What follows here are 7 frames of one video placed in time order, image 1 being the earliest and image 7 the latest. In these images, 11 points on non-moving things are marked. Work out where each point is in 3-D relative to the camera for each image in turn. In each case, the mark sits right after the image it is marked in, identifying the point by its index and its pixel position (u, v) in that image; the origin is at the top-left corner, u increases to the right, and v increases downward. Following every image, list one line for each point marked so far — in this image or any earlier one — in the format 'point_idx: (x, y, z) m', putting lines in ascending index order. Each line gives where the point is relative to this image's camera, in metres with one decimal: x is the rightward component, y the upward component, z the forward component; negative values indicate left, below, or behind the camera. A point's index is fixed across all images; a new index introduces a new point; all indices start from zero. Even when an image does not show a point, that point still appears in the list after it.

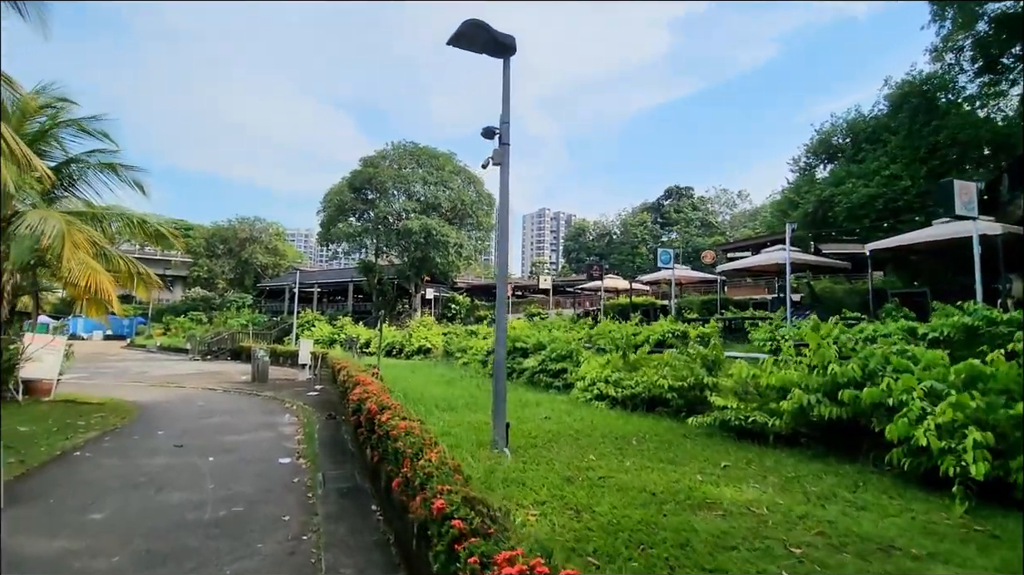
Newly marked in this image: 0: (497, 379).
0: (-0.1, -0.8, +4.7) m
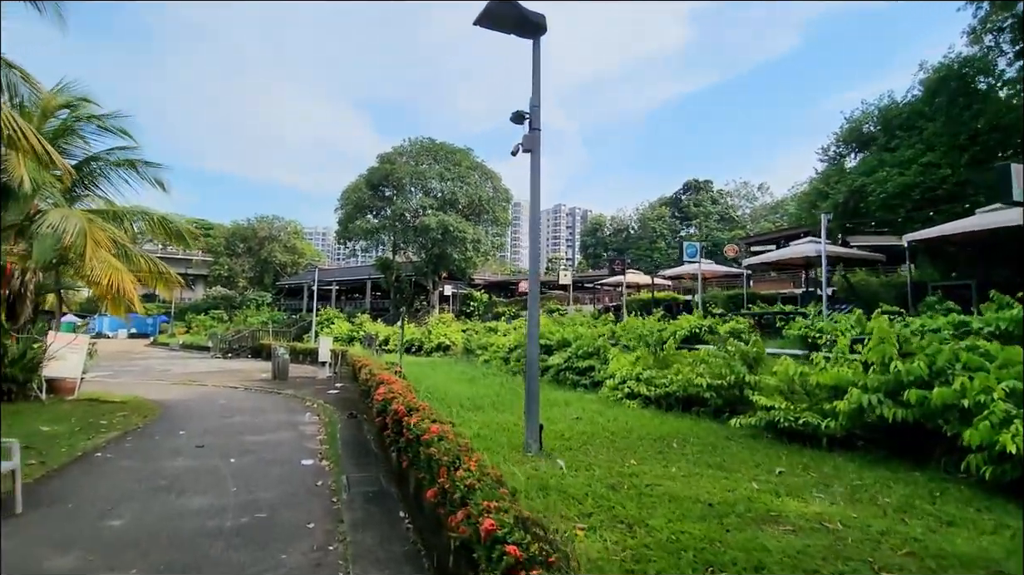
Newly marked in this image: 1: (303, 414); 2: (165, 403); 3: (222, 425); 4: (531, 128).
0: (+0.1, -0.8, +4.4) m
1: (-3.6, -2.2, +9.1) m
2: (-6.7, -2.2, +10.3) m
3: (-4.2, -2.0, +7.7) m
4: (+0.2, +1.4, +4.6) m
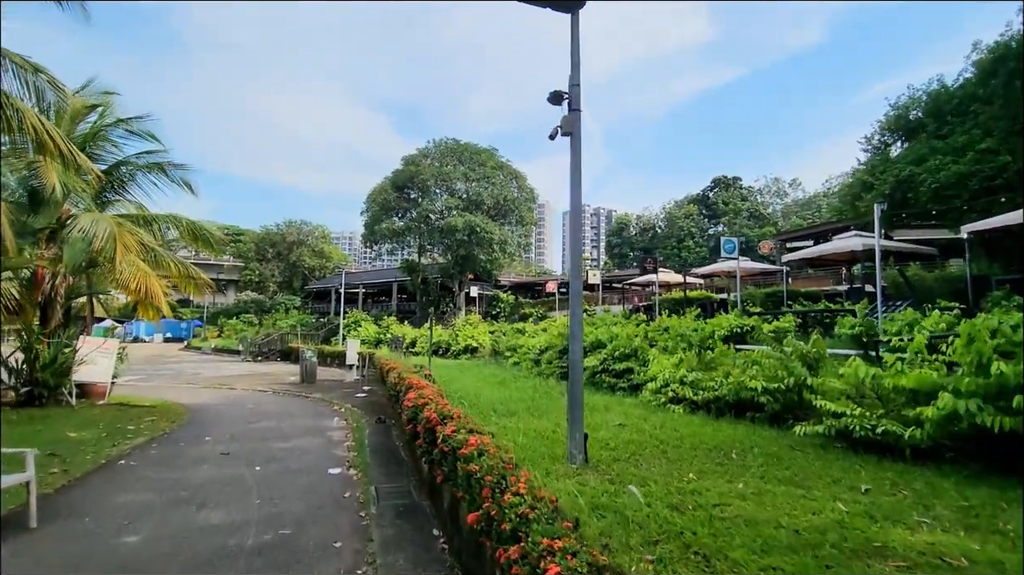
0: (+0.5, -0.7, +4.0) m
1: (-3.0, -2.2, +8.9) m
2: (-6.1, -2.3, +10.2) m
3: (-3.7, -2.0, +7.5) m
4: (+0.5, +1.4, +4.2) m
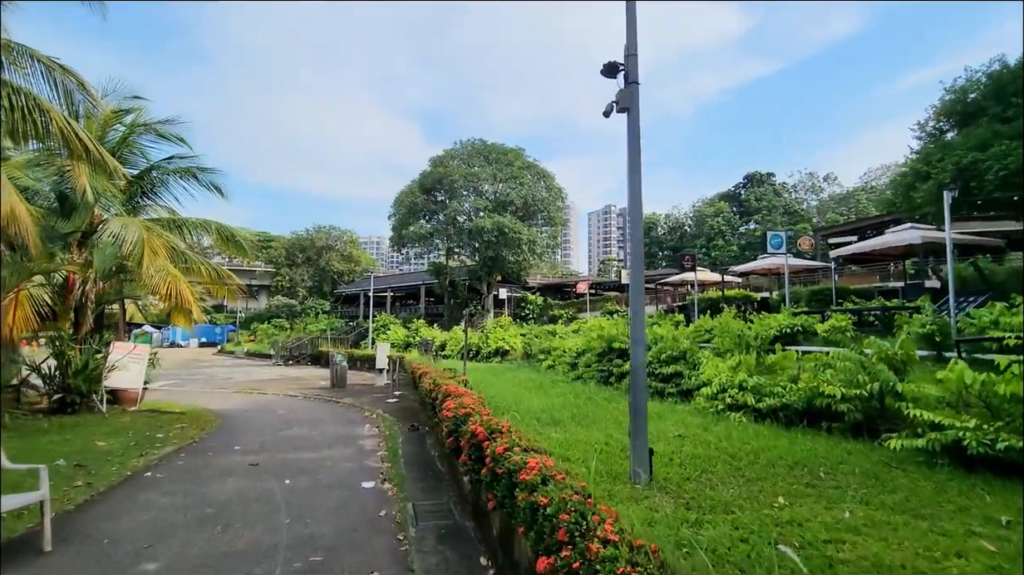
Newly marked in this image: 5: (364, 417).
0: (+0.8, -0.7, +3.5) m
1: (-2.4, -2.2, +8.5) m
2: (-5.4, -2.4, +10.0) m
3: (-3.2, -2.1, +7.2) m
4: (+0.8, +1.4, +3.7) m
5: (-2.6, -2.3, +9.4) m
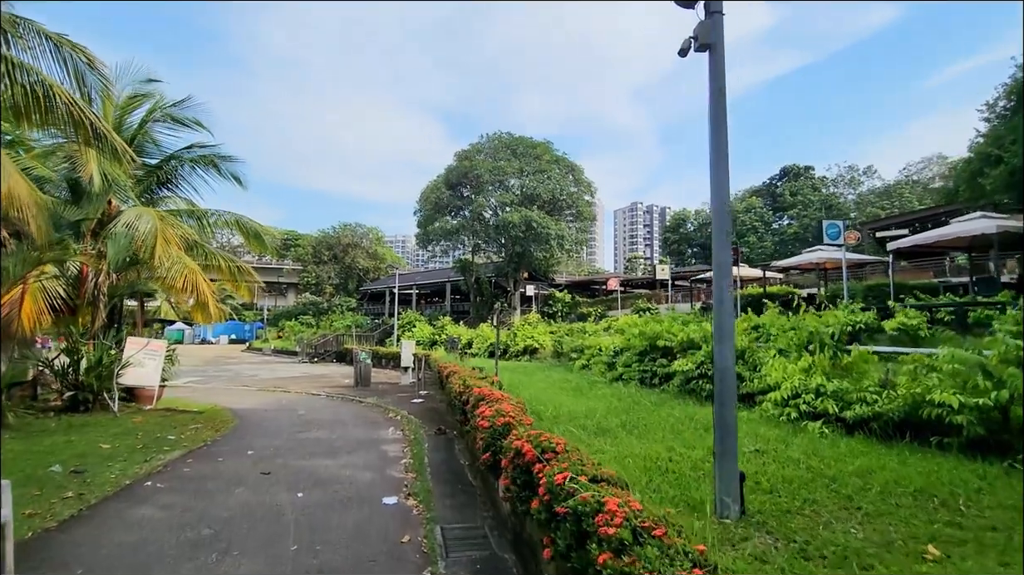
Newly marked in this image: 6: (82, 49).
0: (+1.1, -0.6, +2.8) m
1: (-1.9, -2.1, +7.9) m
2: (-4.9, -2.3, +9.5) m
3: (-2.7, -2.0, +6.6) m
4: (+1.1, +1.5, +3.0) m
5: (-2.1, -2.2, +8.8) m
6: (-5.6, +3.1, +6.8) m
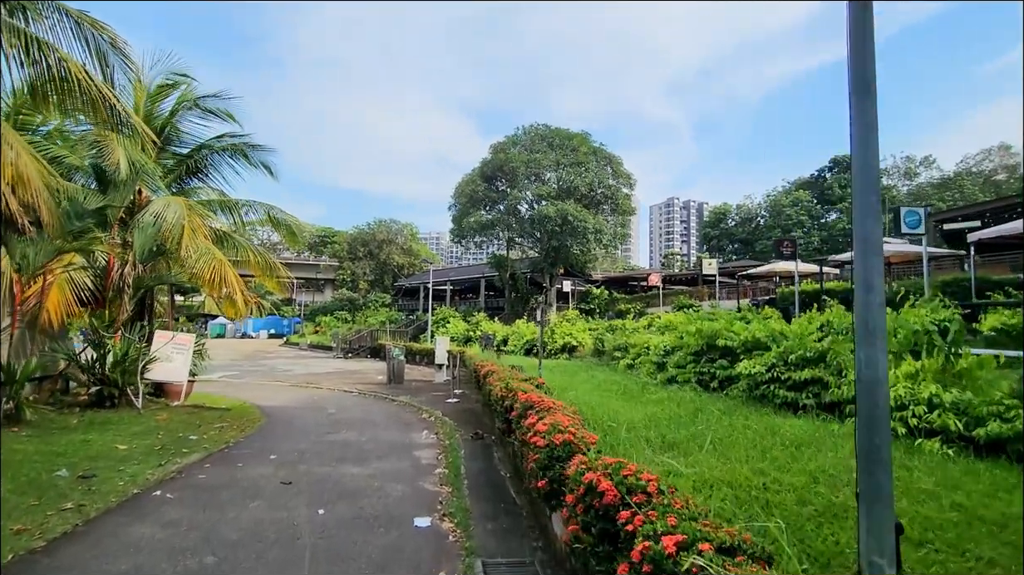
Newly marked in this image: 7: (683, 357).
0: (+1.4, -0.5, +2.0) m
1: (-1.3, -2.0, +7.4) m
2: (-4.2, -2.1, +9.2) m
3: (-2.2, -1.9, +6.1) m
4: (+1.4, +1.6, +2.2) m
5: (-1.4, -2.1, +8.3) m
6: (-5.0, +3.2, +6.5) m
7: (+2.7, -1.1, +8.5) m
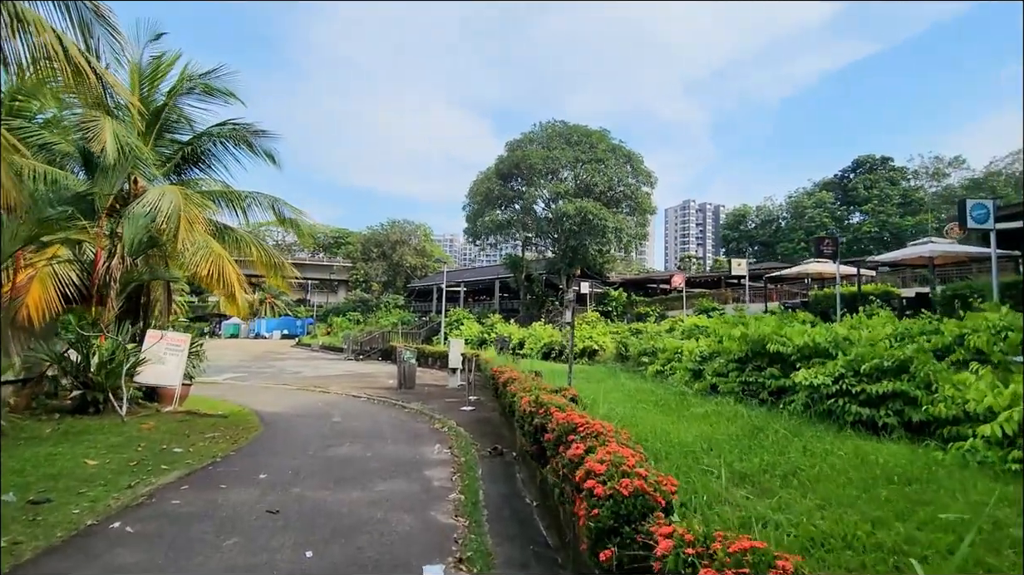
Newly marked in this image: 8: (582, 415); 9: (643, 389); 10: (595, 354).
0: (+1.5, -0.5, +1.2) m
1: (-1.0, -2.0, +6.6) m
2: (-3.8, -2.1, +8.5) m
3: (-2.0, -1.8, +5.4) m
4: (+1.6, +1.7, +1.4) m
5: (-1.1, -2.0, +7.5) m
6: (-4.7, +3.3, +5.8) m
7: (+3.0, -1.1, +7.7) m
8: (+0.4, -0.8, +3.4) m
9: (+2.0, -1.5, +8.1) m
10: (+2.4, -2.0, +15.6) m
